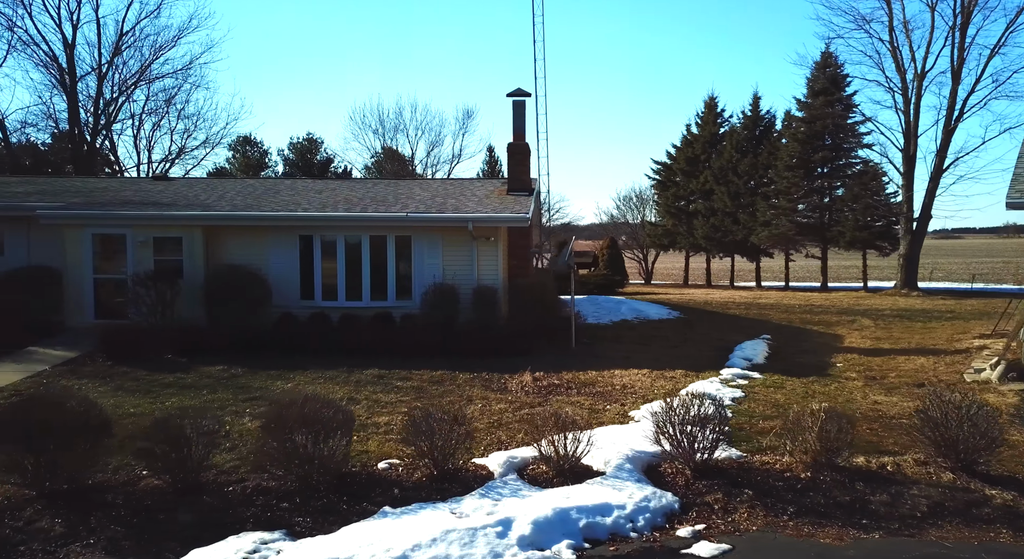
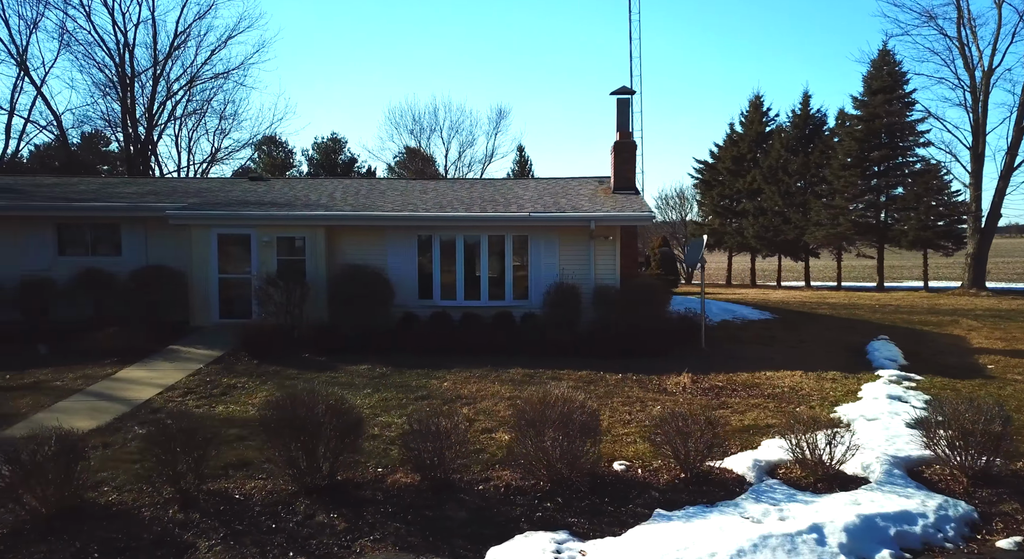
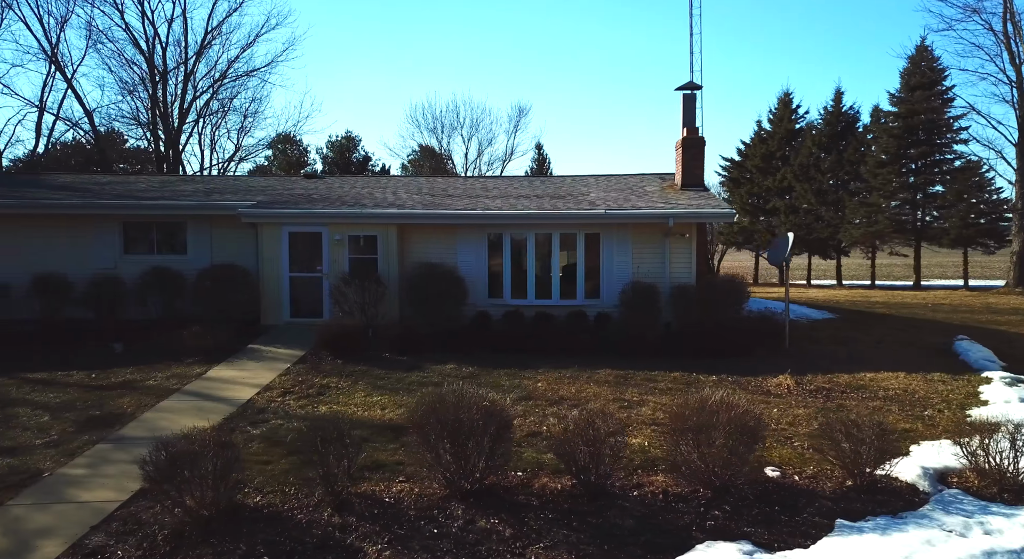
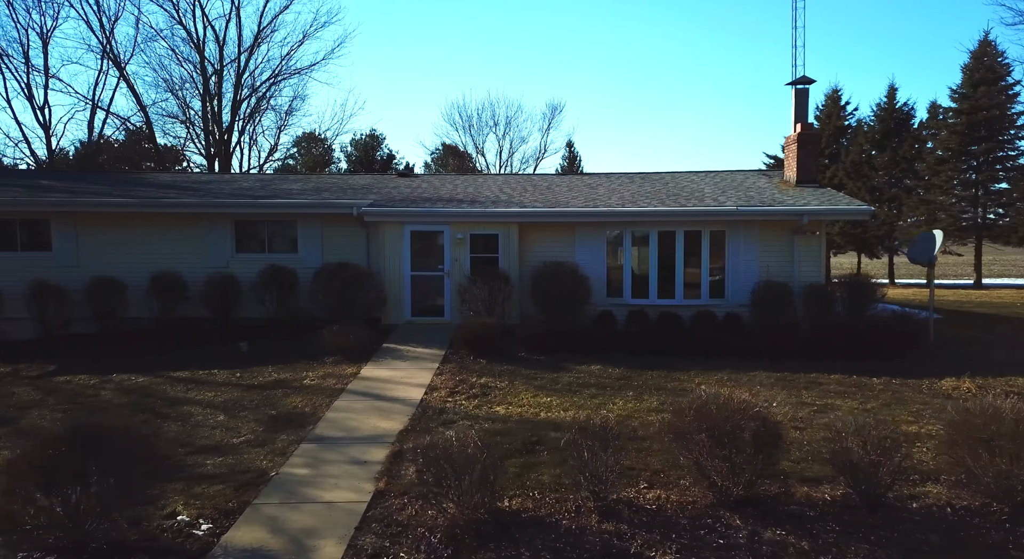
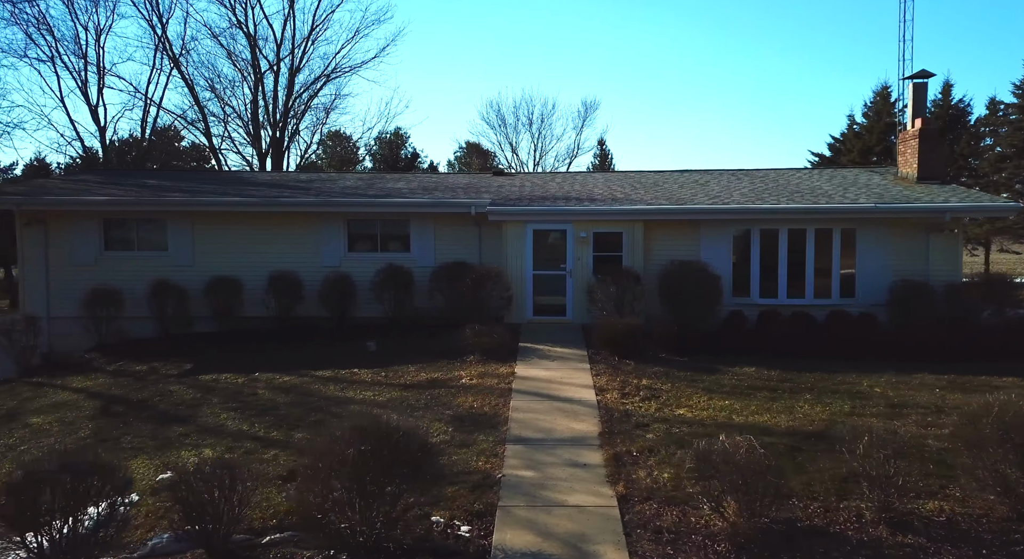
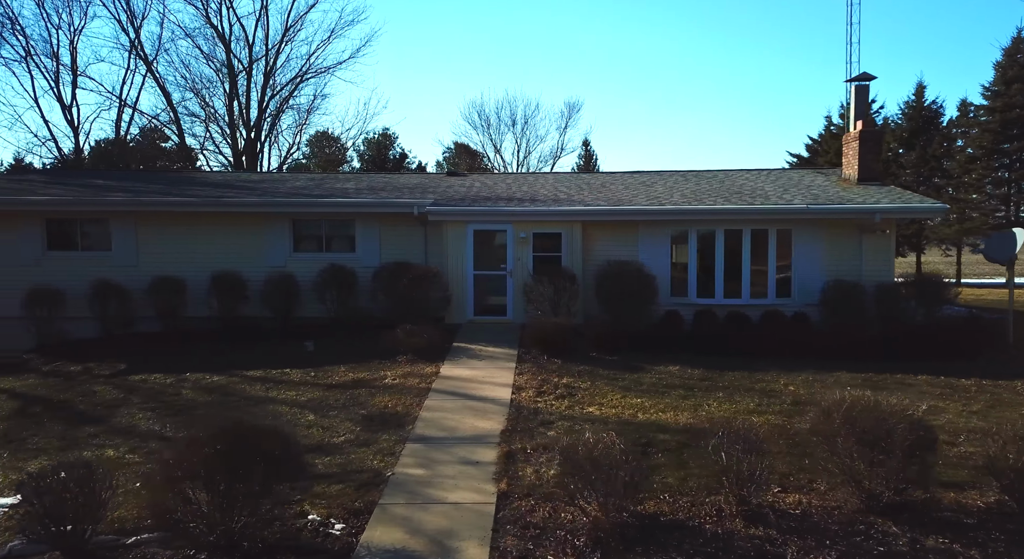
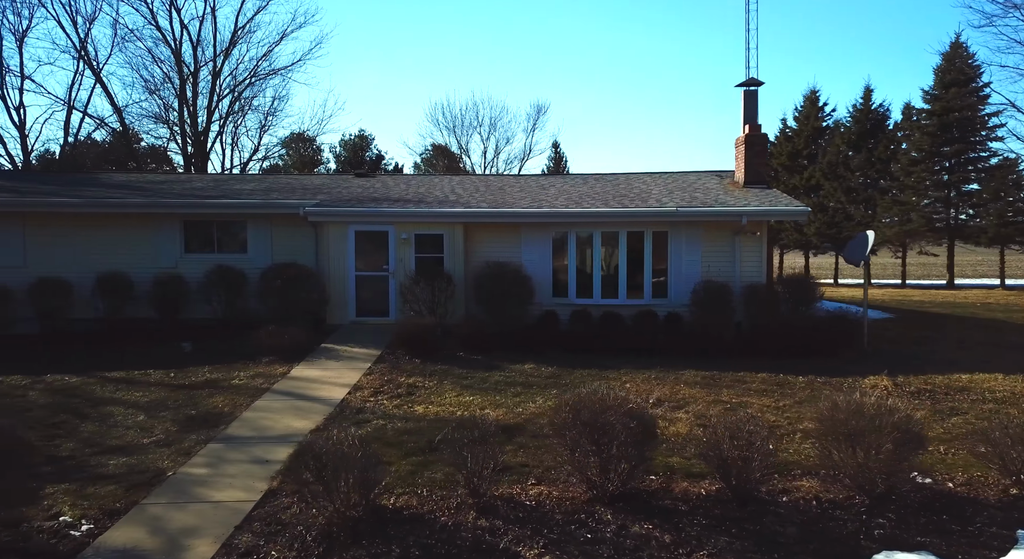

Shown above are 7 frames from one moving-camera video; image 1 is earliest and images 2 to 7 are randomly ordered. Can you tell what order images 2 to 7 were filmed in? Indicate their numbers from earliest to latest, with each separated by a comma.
2, 3, 7, 4, 6, 5
